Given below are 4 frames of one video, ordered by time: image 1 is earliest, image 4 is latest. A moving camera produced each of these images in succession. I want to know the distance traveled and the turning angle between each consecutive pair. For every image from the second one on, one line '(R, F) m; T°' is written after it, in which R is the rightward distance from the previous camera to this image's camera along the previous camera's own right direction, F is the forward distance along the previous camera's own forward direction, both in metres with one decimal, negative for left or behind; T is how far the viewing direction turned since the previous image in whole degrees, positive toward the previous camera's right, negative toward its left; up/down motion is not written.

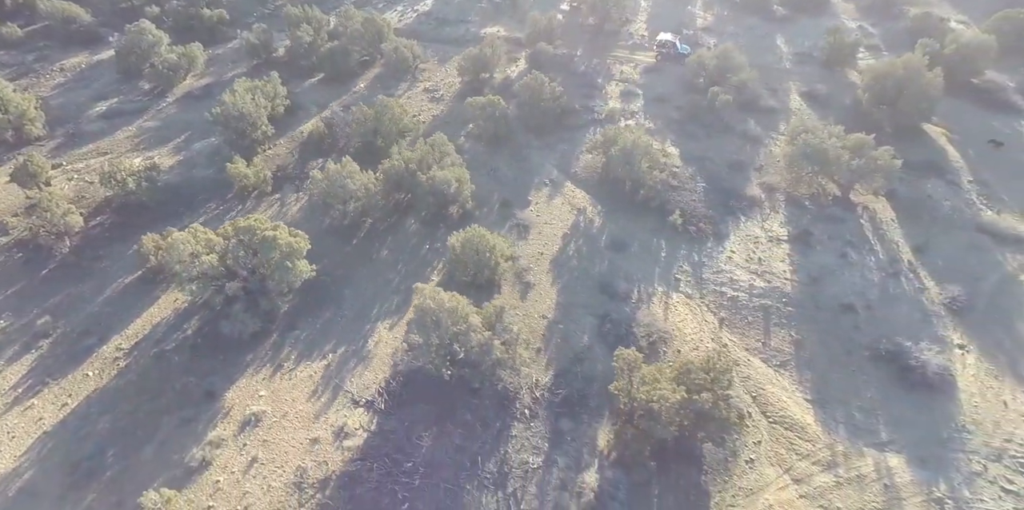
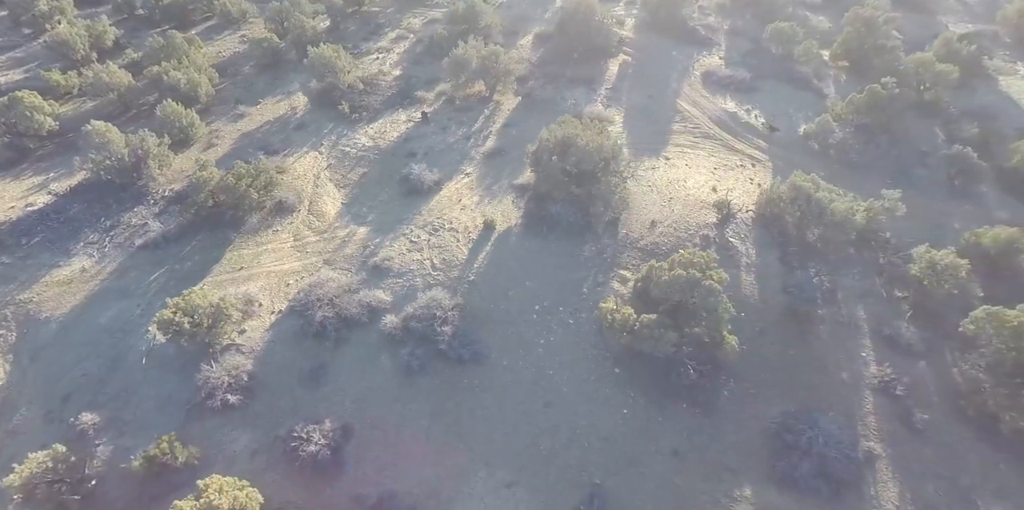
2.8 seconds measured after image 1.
(+31.6, -11.8) m; -7°
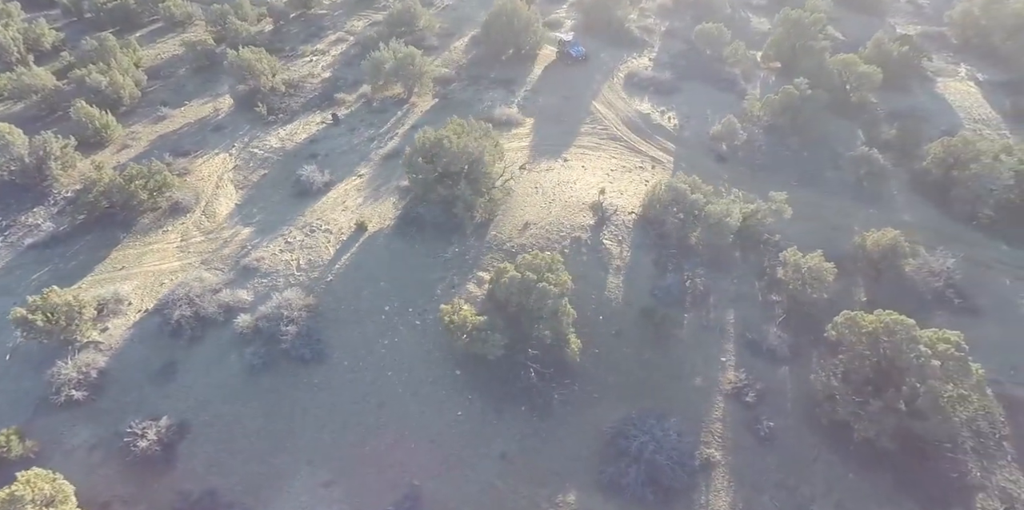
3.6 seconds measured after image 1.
(+9.4, 0.0) m; -2°
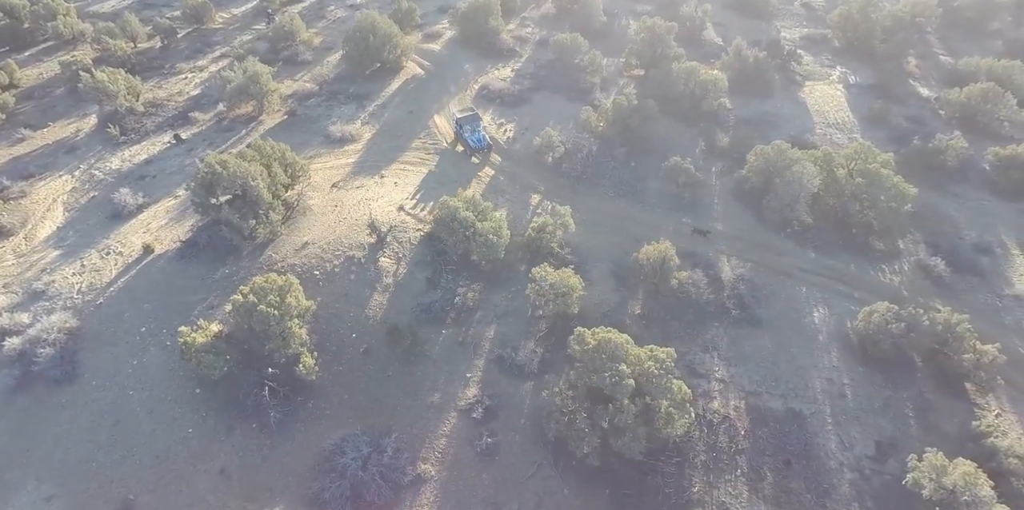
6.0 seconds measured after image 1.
(+15.8, -0.9) m; -2°
